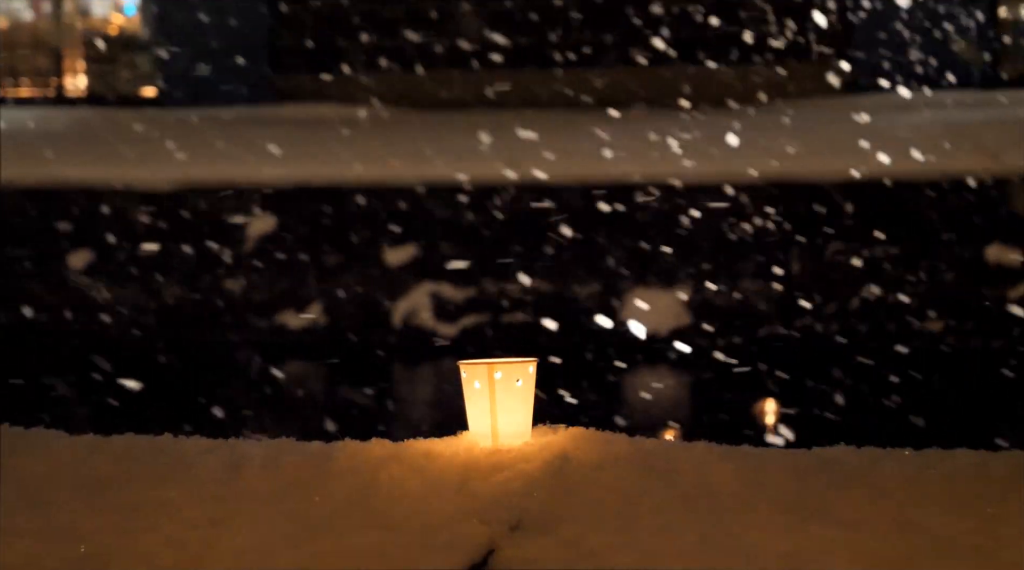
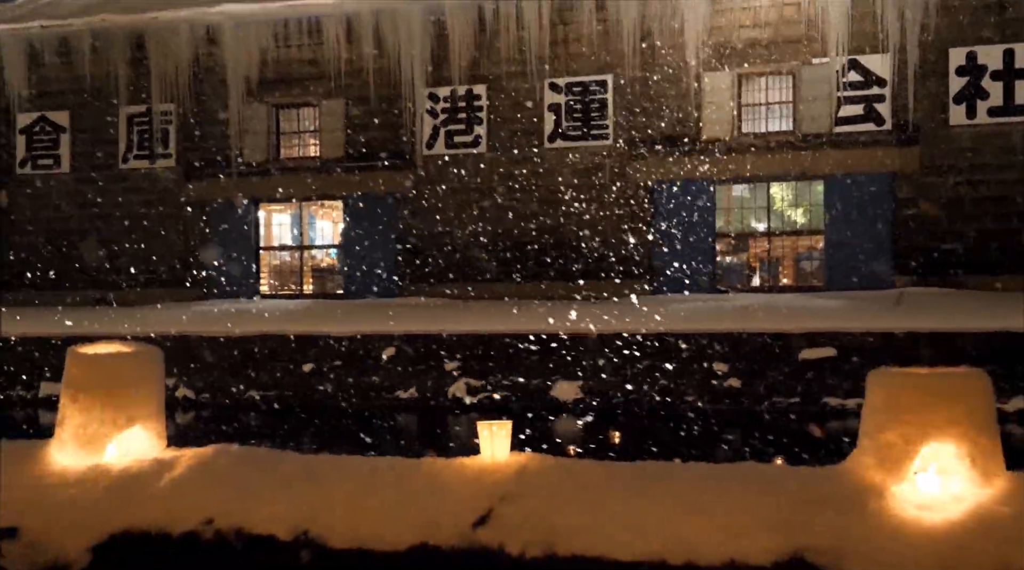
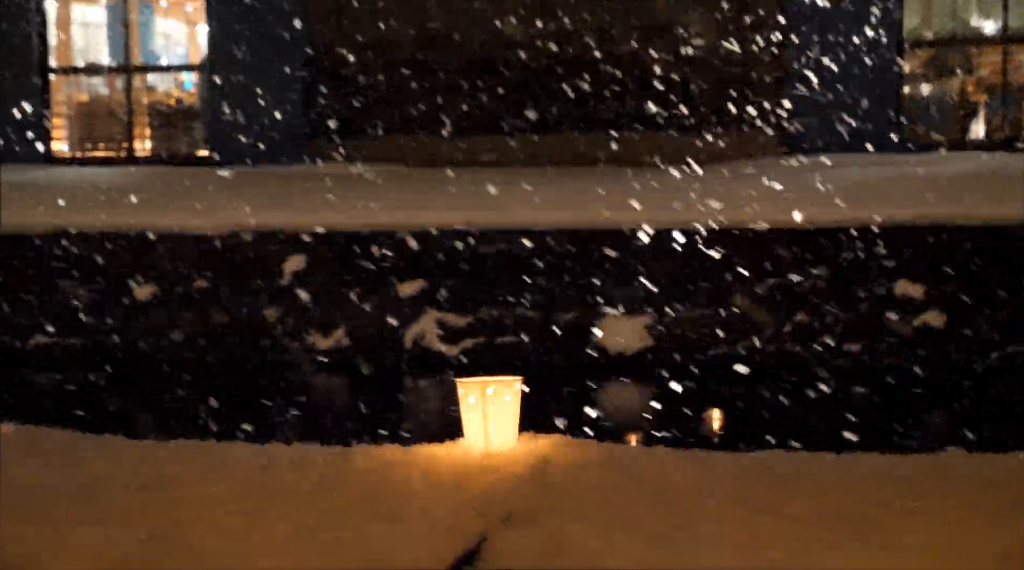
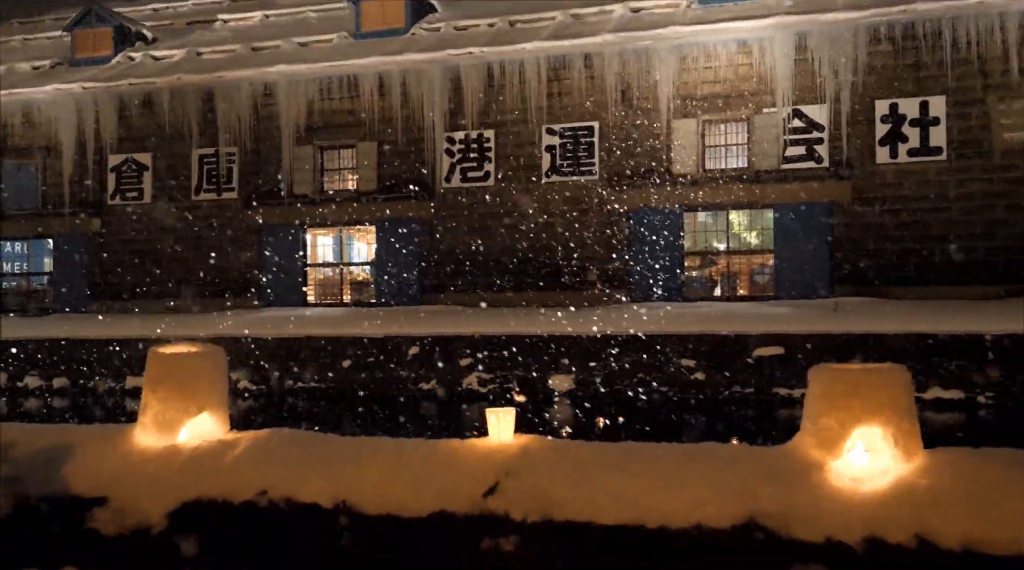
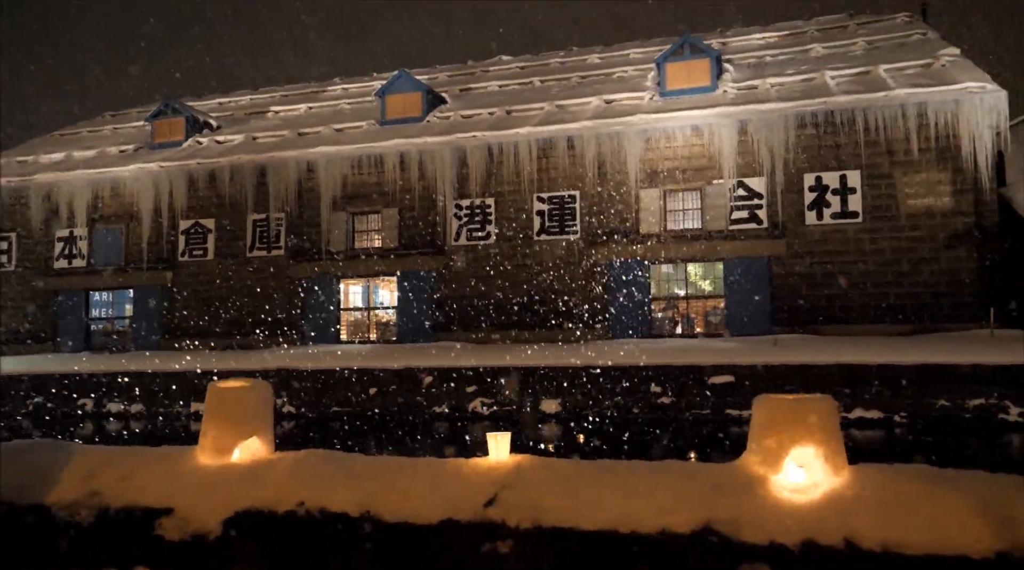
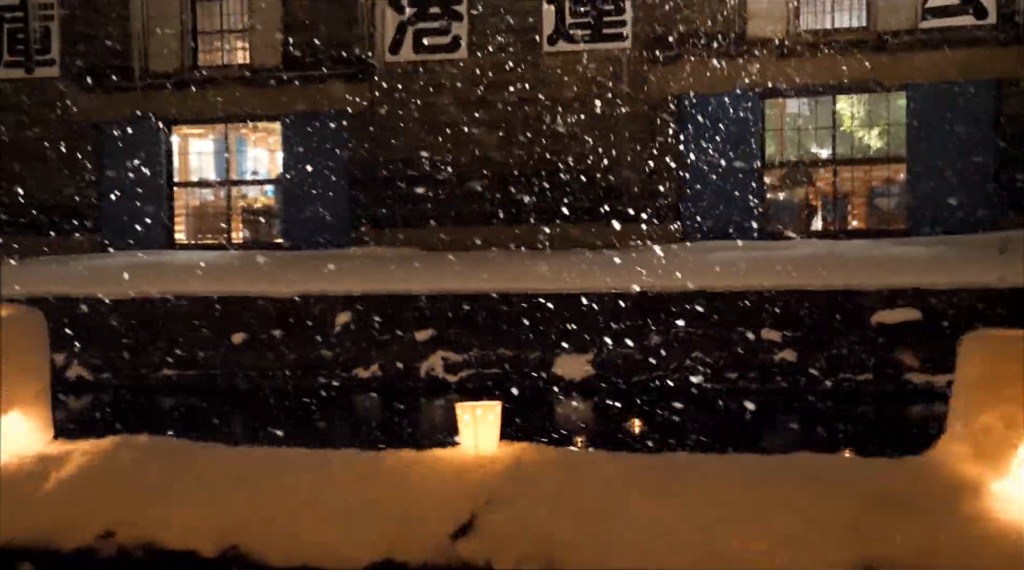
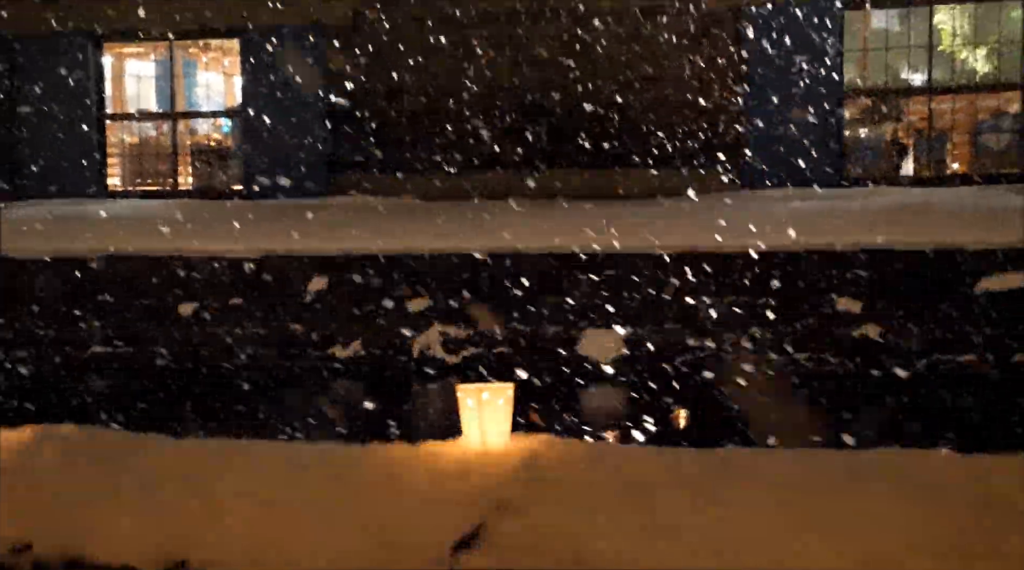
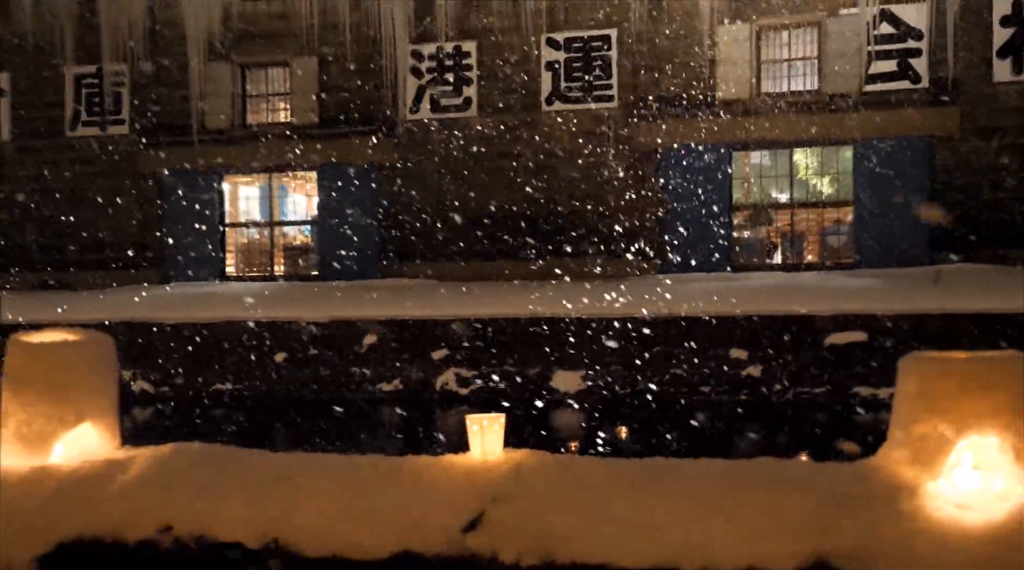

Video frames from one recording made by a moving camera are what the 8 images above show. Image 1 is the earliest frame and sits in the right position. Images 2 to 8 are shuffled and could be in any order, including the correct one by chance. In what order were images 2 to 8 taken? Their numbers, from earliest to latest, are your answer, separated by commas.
3, 7, 6, 8, 2, 4, 5
